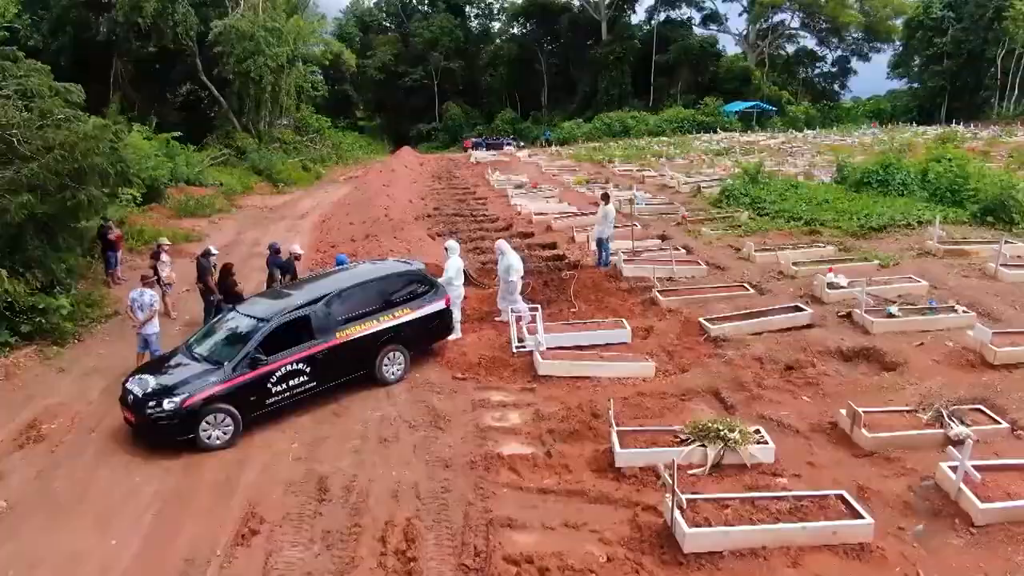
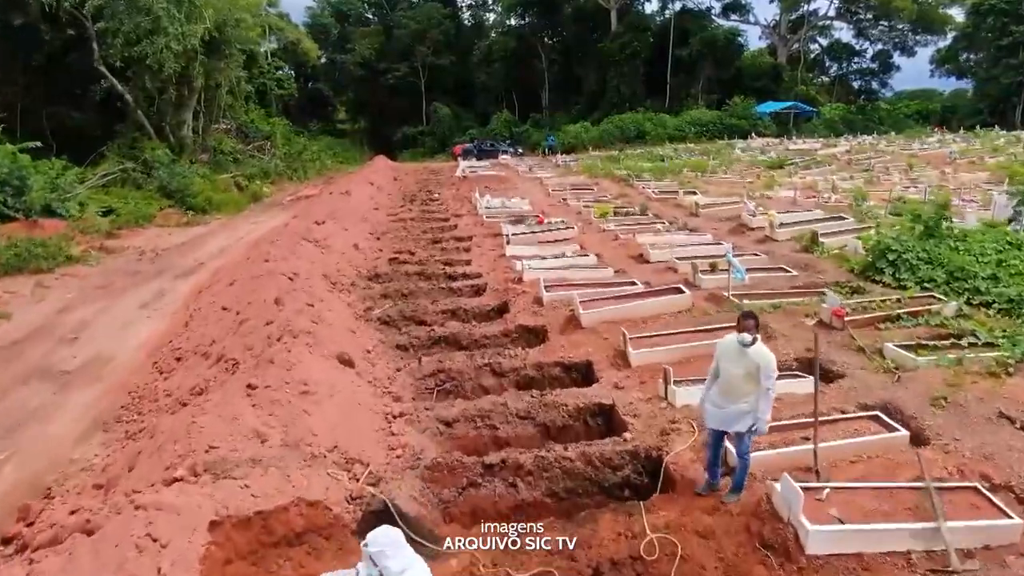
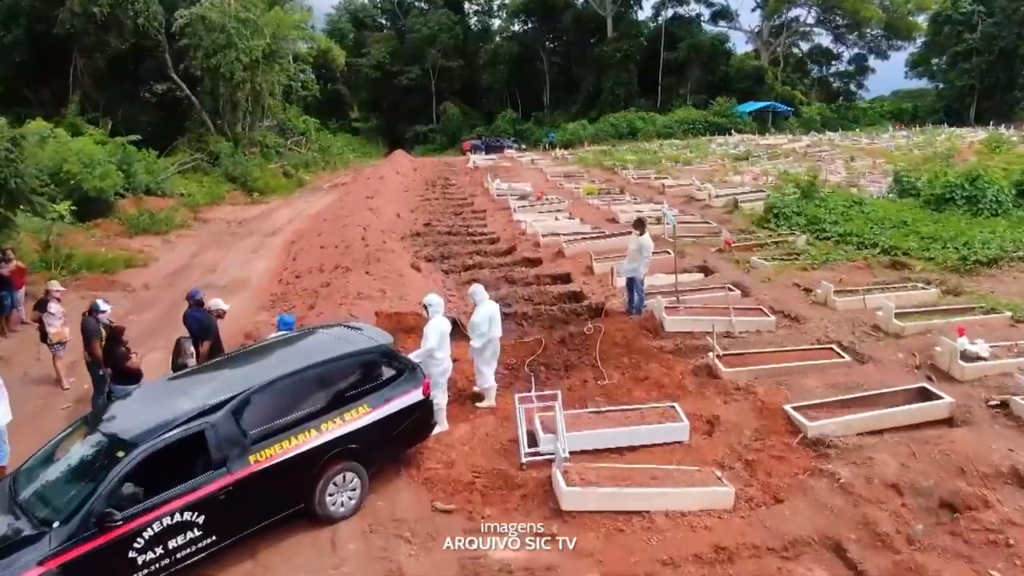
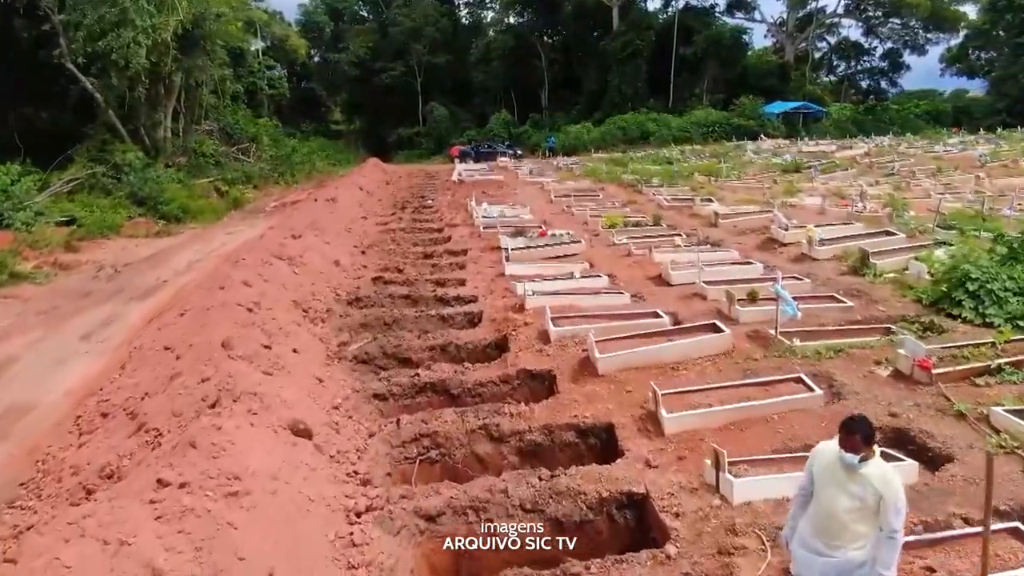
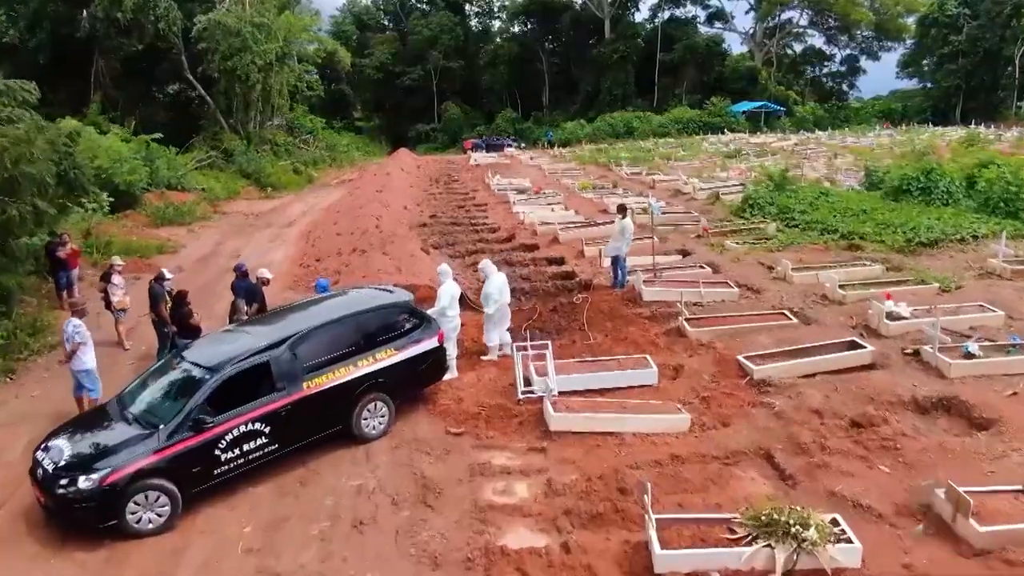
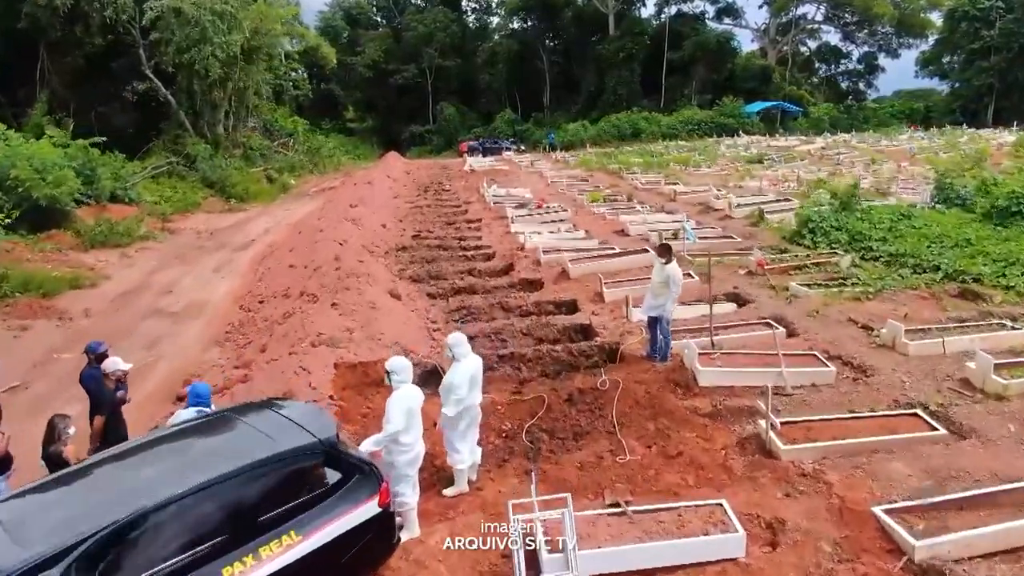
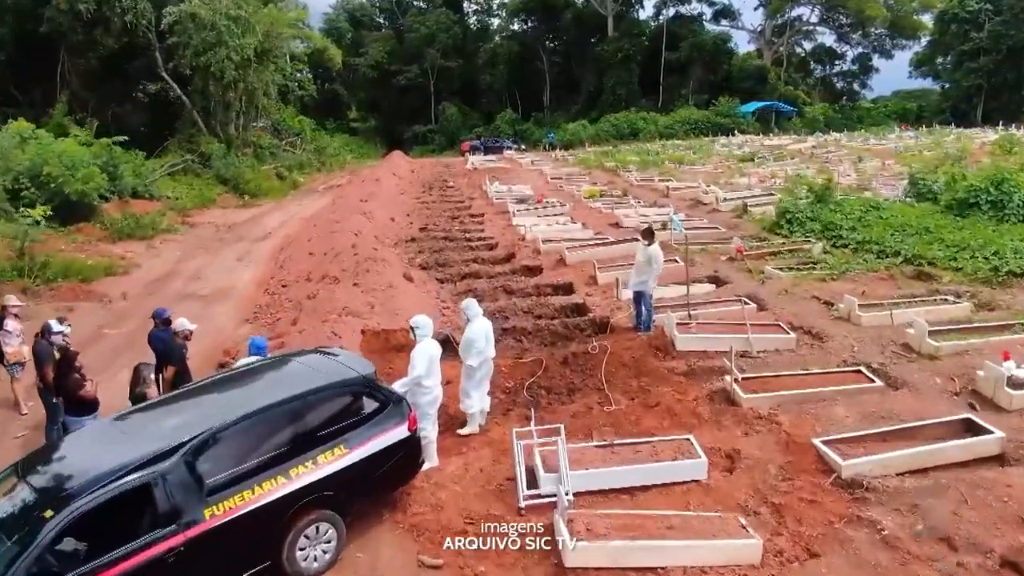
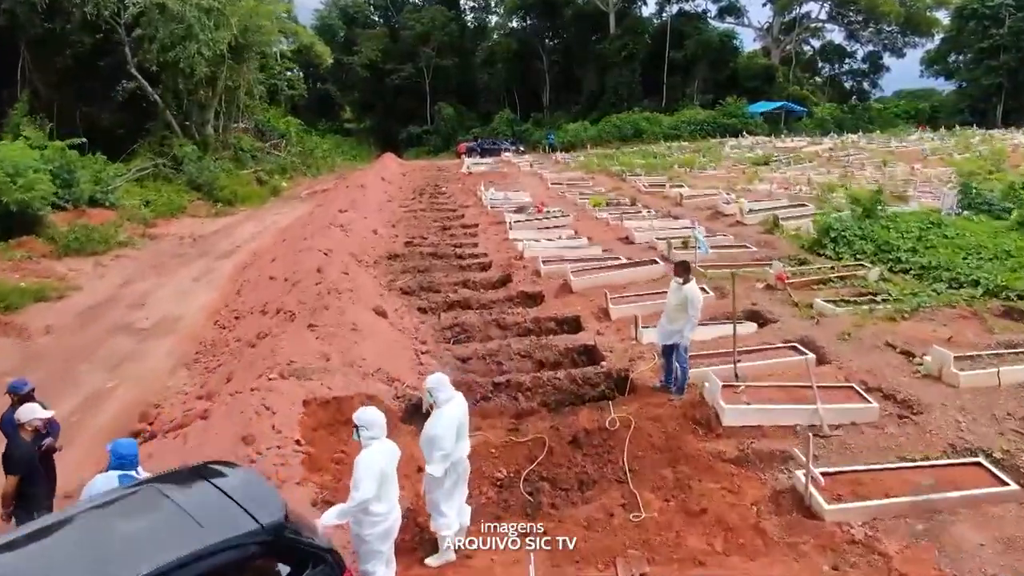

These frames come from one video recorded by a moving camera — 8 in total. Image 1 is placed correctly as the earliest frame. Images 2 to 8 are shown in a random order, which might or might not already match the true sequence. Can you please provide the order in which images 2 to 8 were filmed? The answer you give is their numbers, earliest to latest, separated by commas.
5, 3, 7, 6, 8, 2, 4
